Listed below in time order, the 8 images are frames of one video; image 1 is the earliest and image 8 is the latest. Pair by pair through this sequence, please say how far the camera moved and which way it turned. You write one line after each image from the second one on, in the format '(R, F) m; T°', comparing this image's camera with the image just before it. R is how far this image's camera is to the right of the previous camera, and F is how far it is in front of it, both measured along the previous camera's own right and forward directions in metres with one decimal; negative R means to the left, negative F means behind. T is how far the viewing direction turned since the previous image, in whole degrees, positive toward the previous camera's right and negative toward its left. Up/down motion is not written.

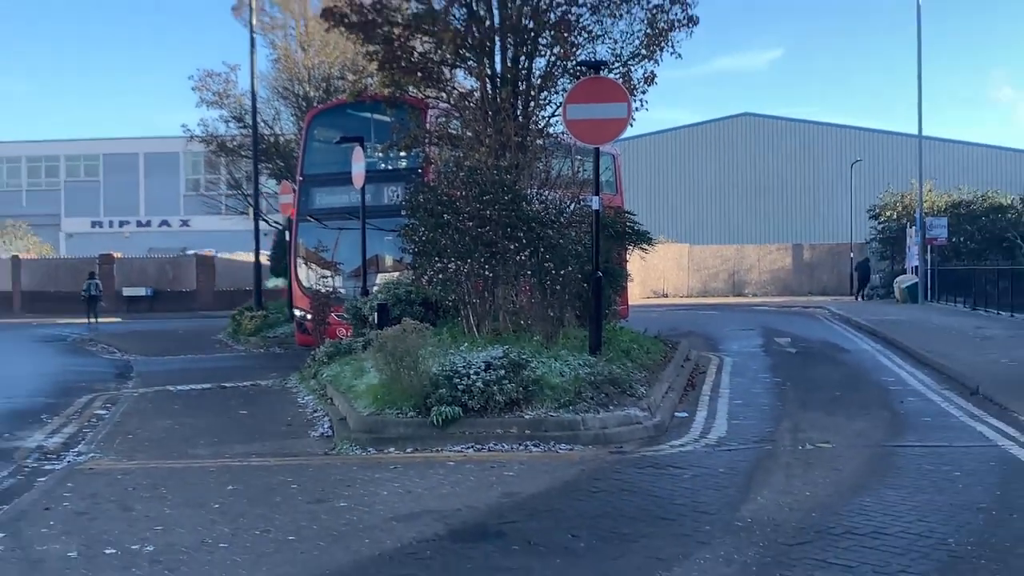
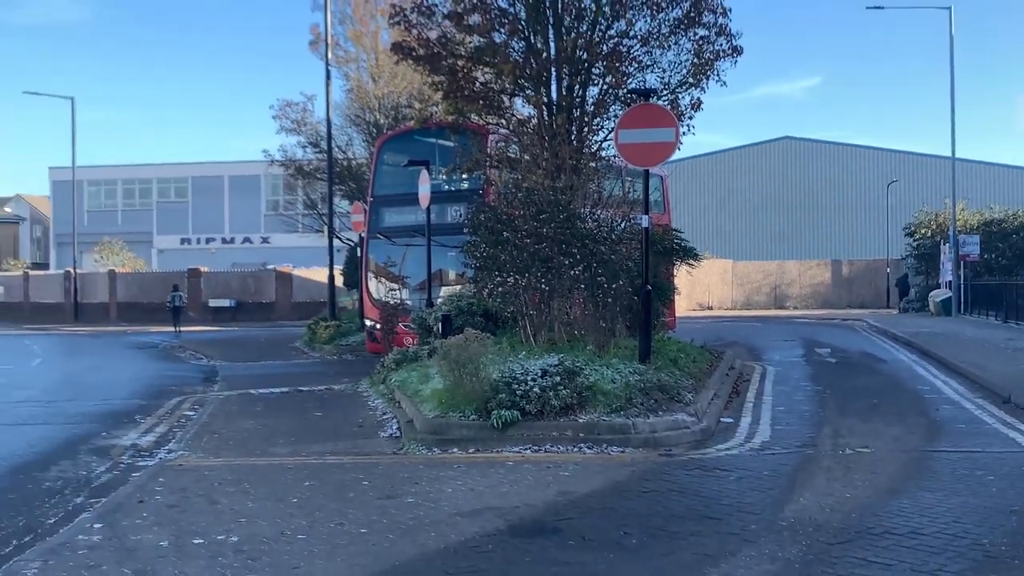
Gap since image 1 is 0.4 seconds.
(-0.1, -0.6) m; -3°
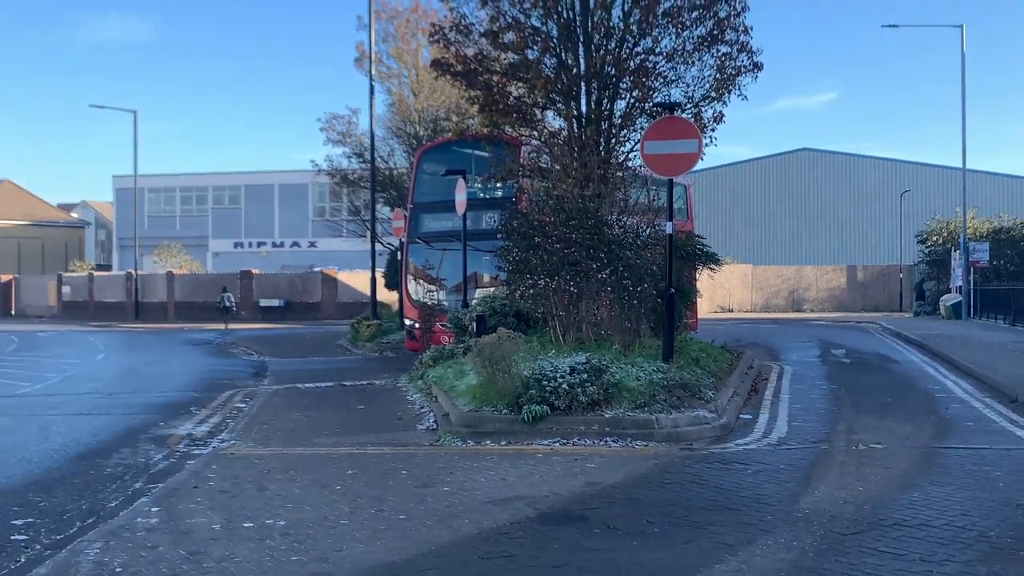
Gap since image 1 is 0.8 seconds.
(0.0, -0.5) m; -2°
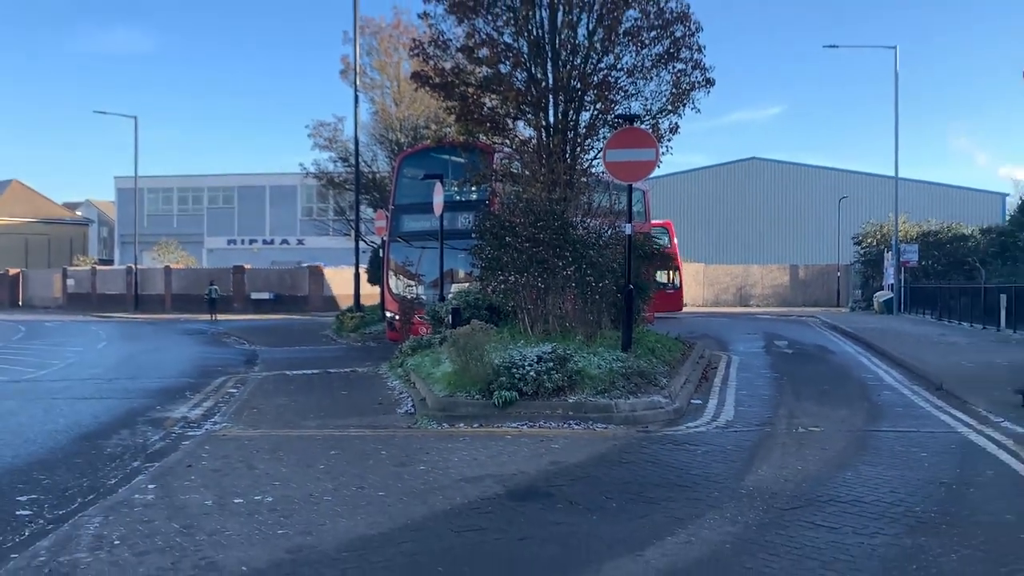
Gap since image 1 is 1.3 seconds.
(+0.2, -0.8) m; +1°
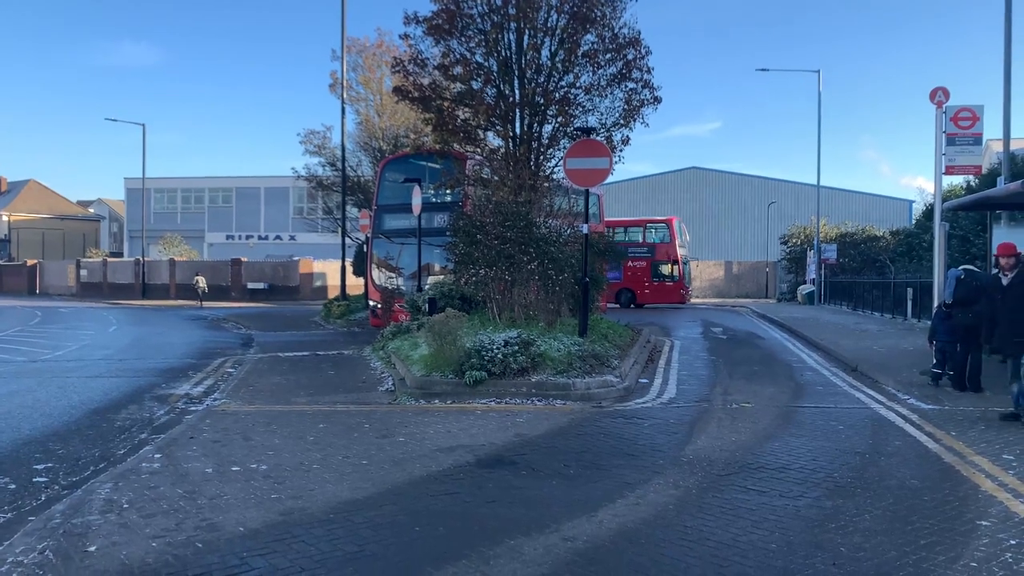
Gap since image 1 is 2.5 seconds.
(+0.1, -1.2) m; +2°
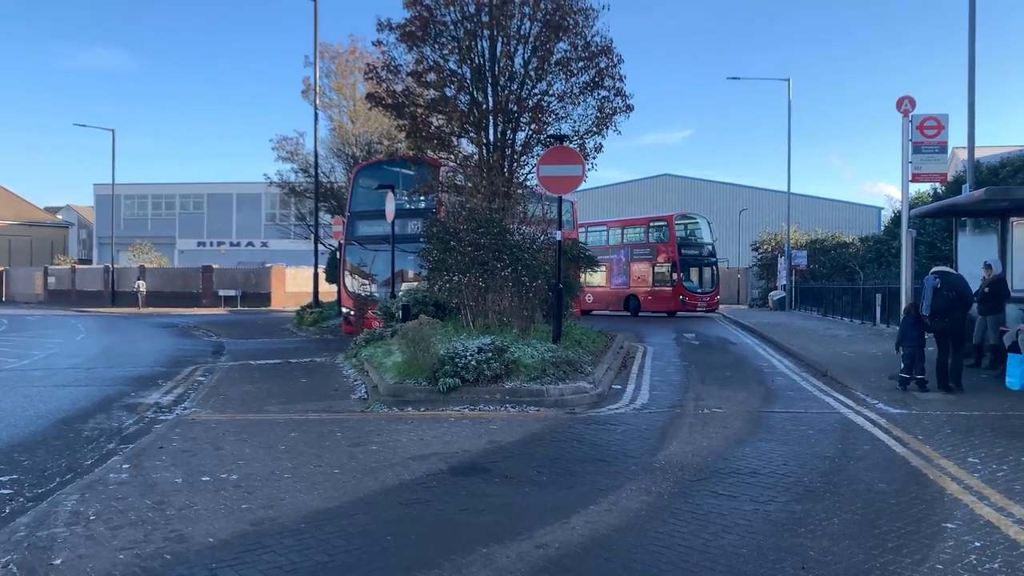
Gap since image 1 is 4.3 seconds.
(0.0, 0.0) m; +2°
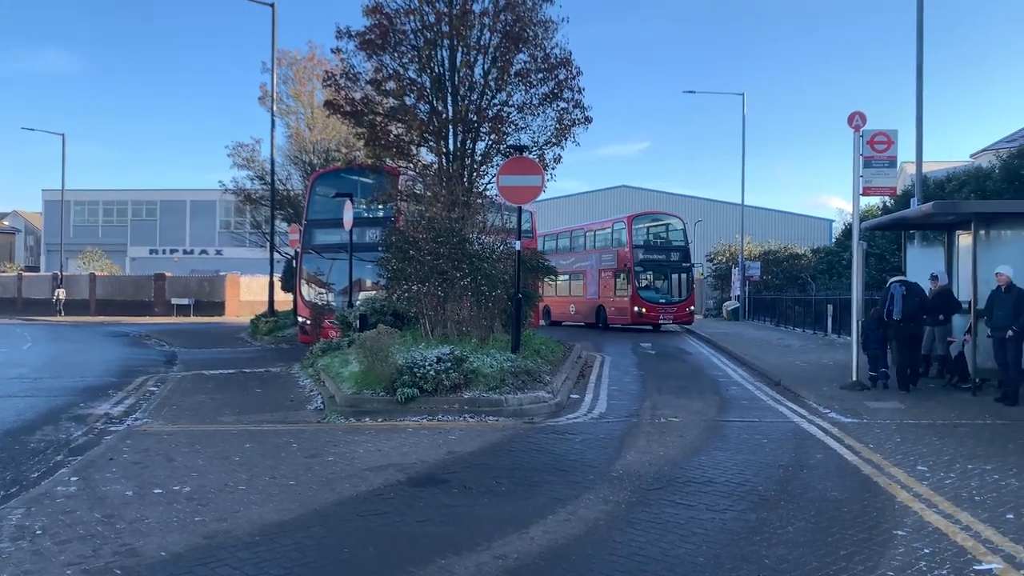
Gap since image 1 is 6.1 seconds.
(-0.1, 0.0) m; +3°
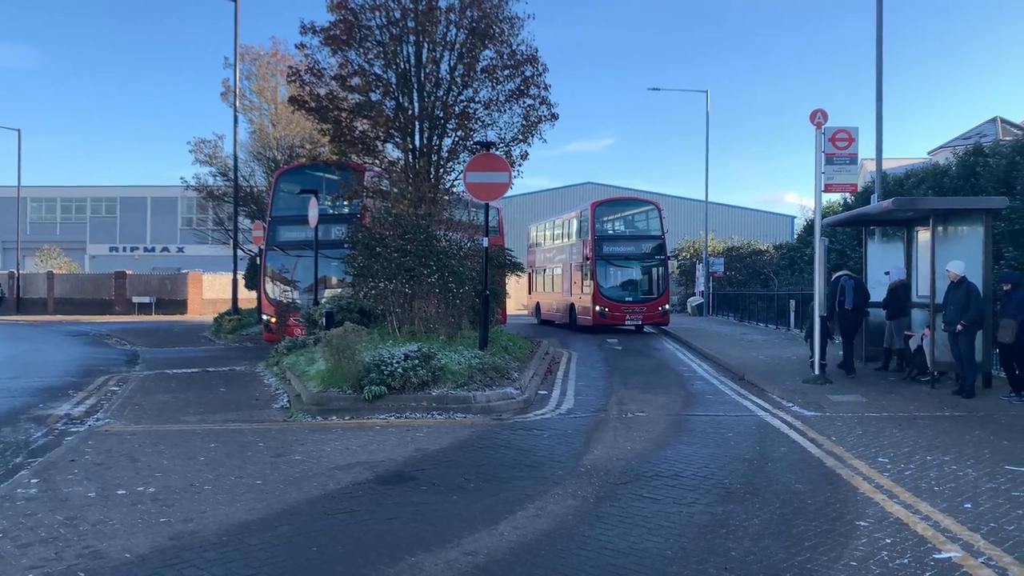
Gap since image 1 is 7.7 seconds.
(0.0, 0.0) m; +2°
